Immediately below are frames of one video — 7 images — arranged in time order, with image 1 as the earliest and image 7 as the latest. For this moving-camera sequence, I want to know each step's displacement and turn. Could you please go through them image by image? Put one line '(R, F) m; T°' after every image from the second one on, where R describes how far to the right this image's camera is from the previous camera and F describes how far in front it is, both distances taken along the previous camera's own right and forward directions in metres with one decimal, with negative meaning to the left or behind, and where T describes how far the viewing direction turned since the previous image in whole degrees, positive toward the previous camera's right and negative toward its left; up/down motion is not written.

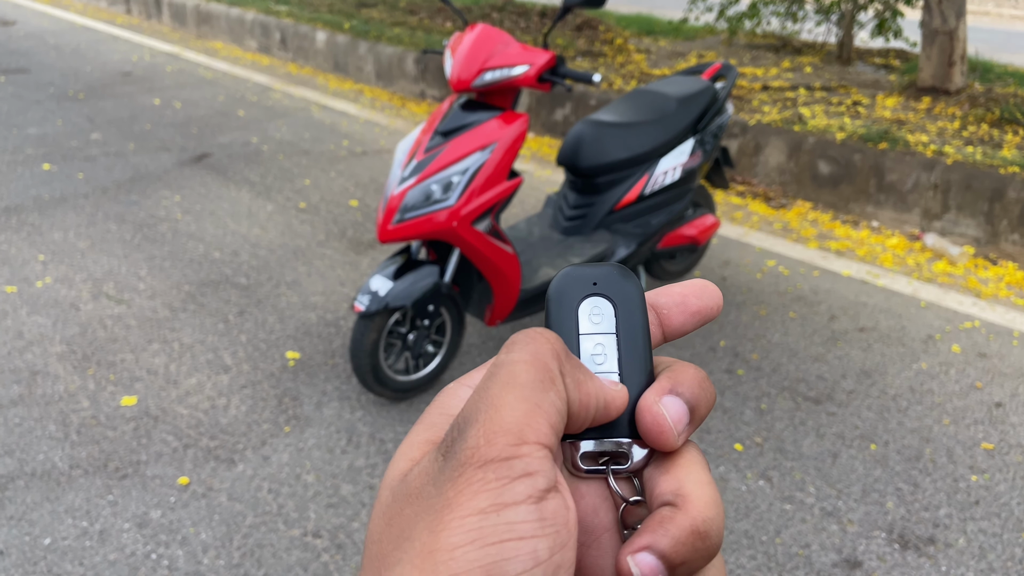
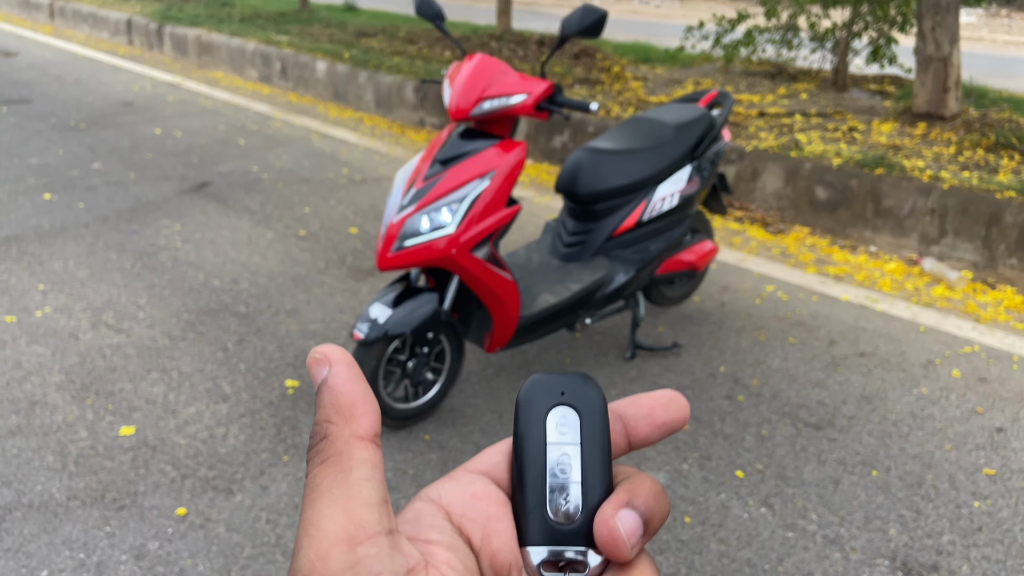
(0.0, 0.0) m; 0°
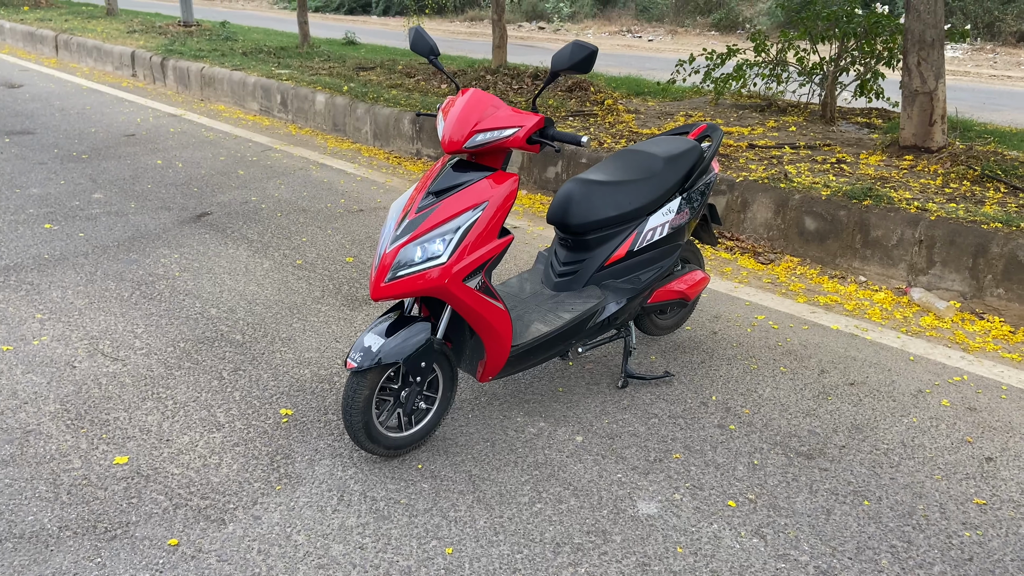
(0.0, 0.0) m; 0°
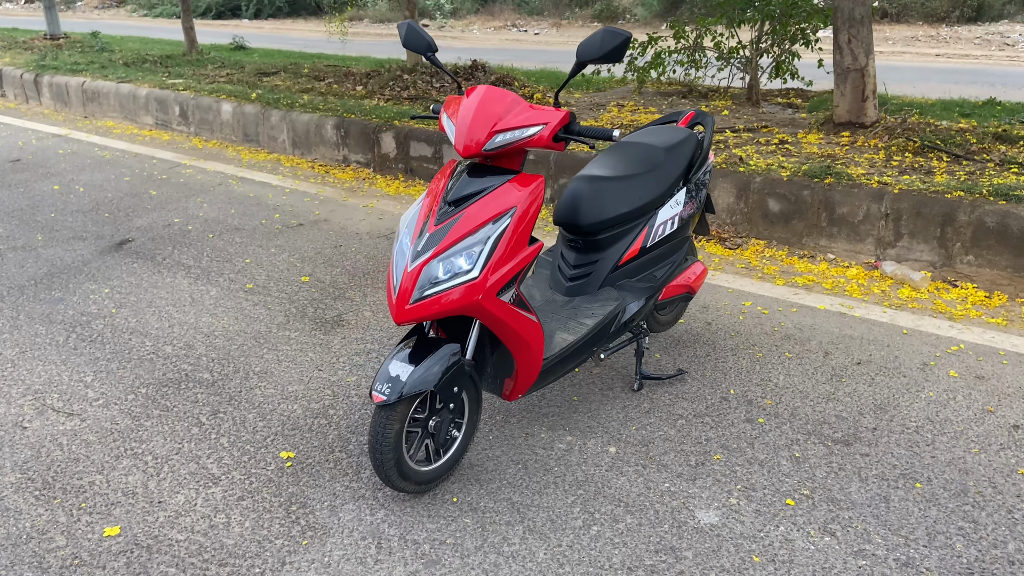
(-0.4, +0.2) m; +7°
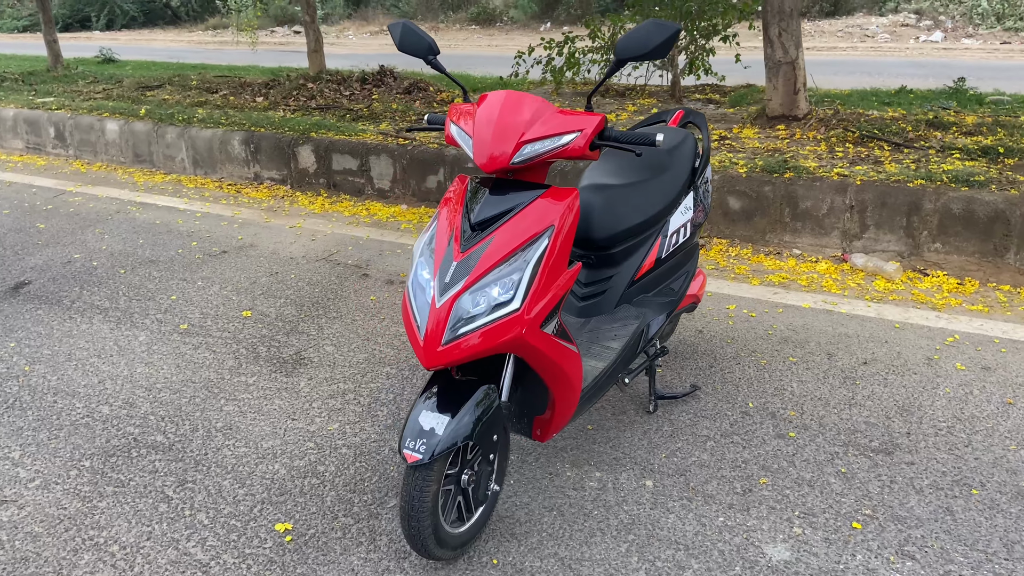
(-0.4, +0.3) m; +8°
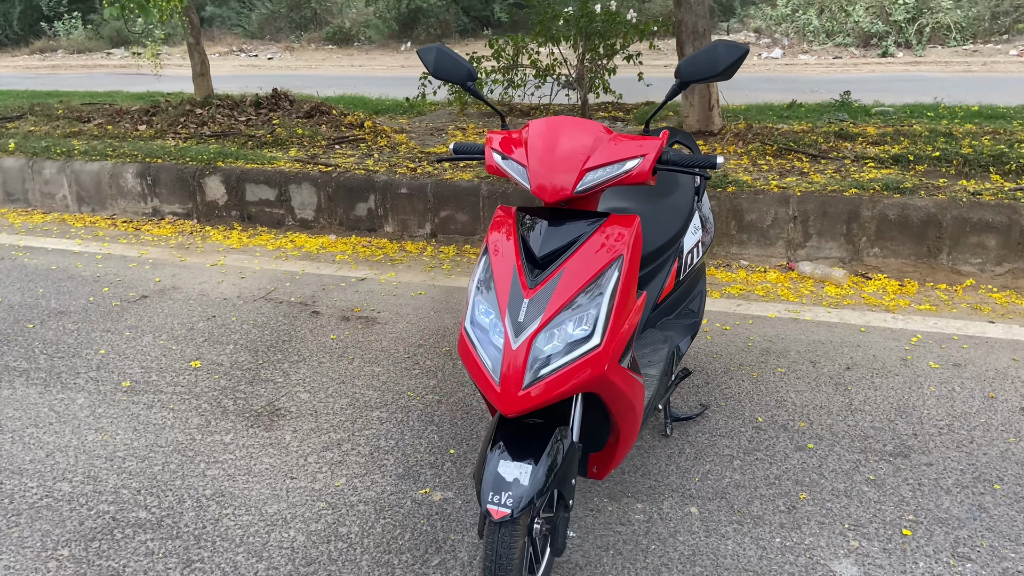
(-0.5, +0.2) m; +10°
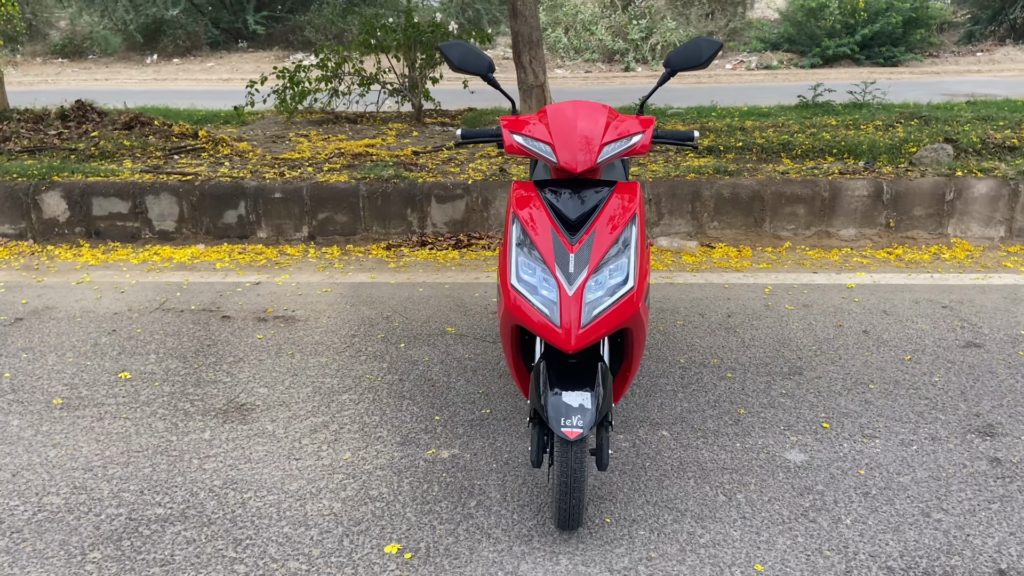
(-0.8, -0.2) m; +17°
